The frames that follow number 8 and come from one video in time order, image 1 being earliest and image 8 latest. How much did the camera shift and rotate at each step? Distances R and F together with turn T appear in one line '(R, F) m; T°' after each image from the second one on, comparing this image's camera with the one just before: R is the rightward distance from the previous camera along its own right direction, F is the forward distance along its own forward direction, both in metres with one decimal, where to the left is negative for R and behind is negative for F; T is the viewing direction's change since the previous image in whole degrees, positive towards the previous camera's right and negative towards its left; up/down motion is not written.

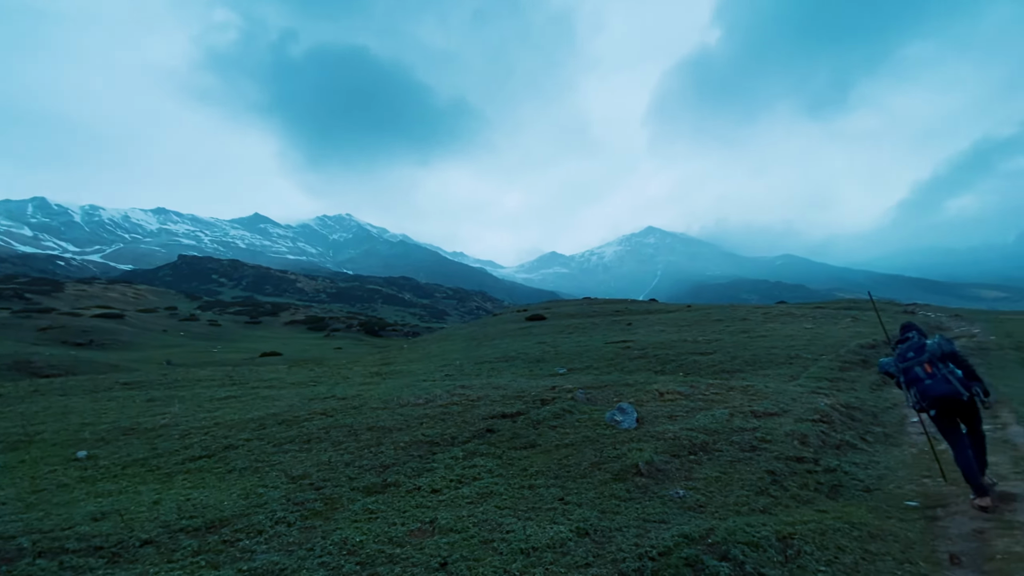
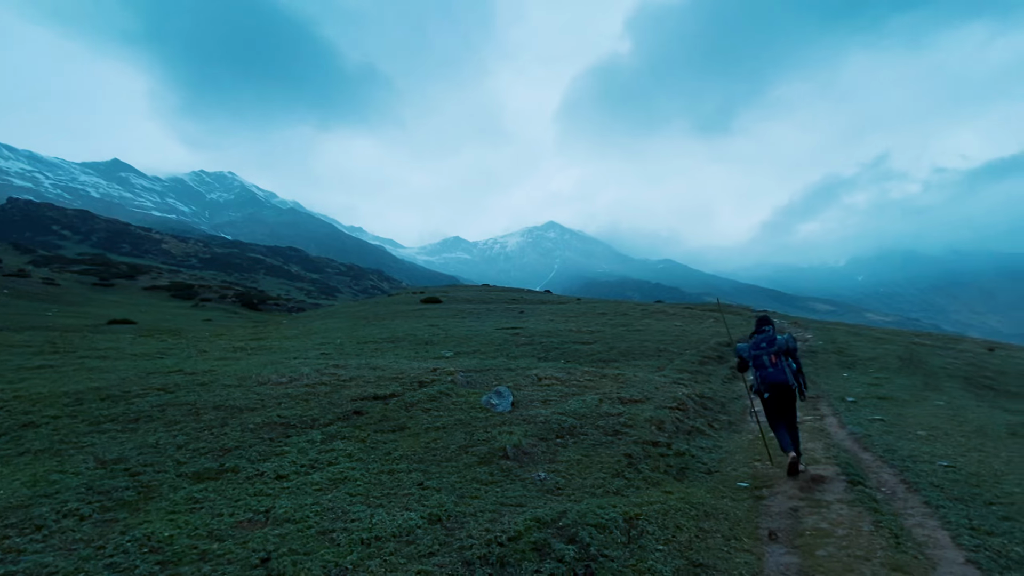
(+0.6, +0.6) m; +12°
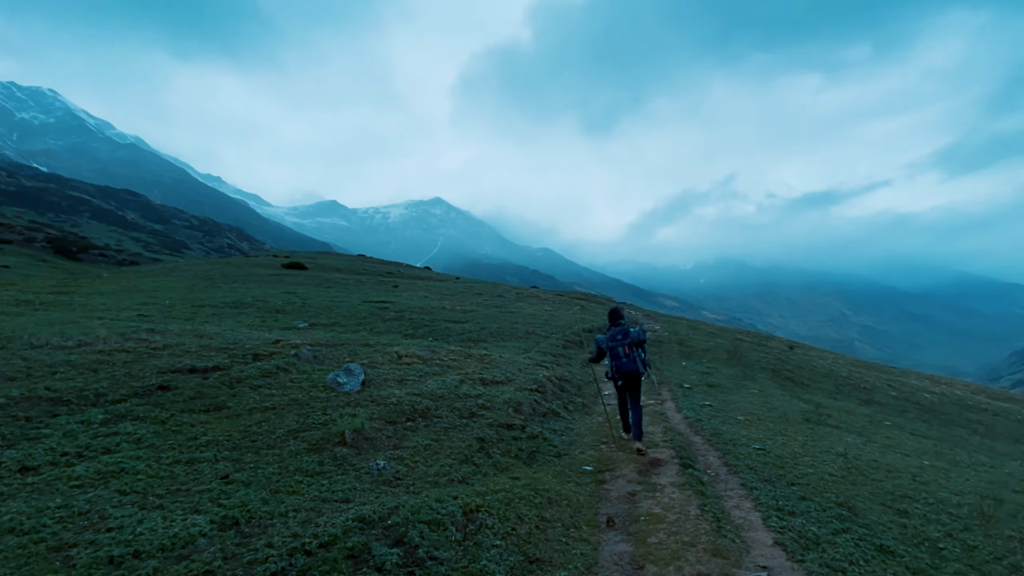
(+0.6, +1.1) m; +14°
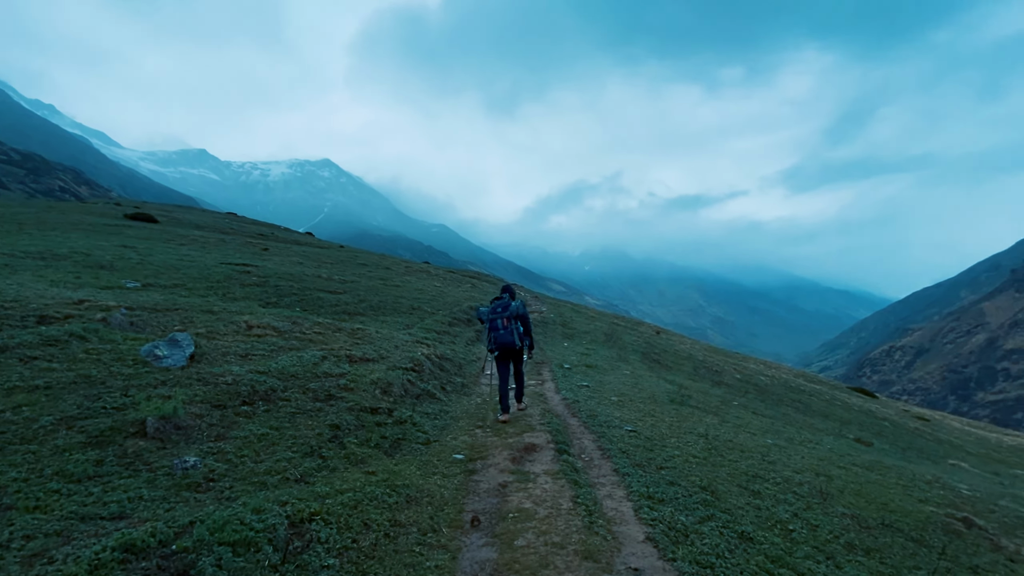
(+0.5, +1.4) m; +13°
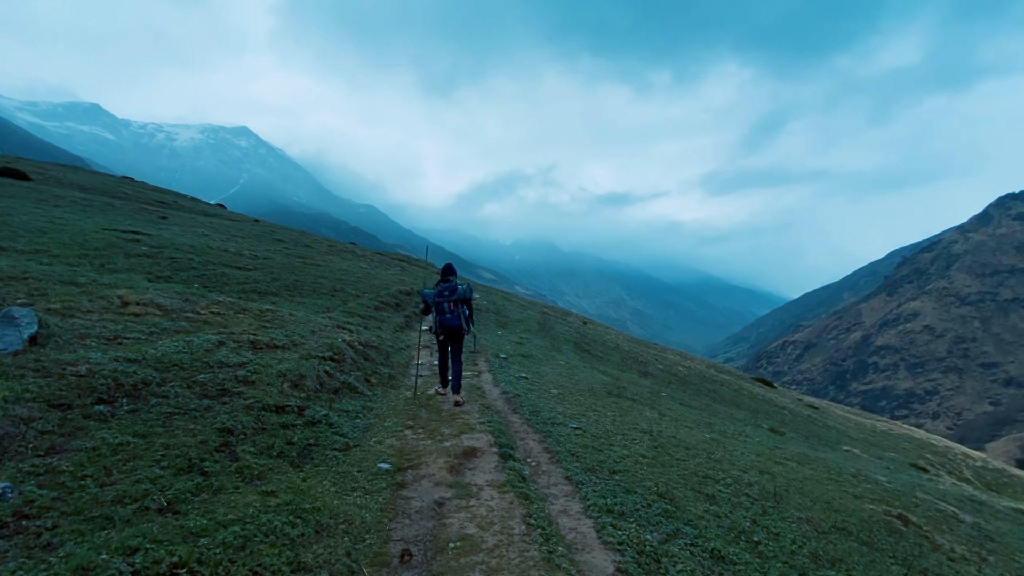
(-0.3, +1.7) m; +8°
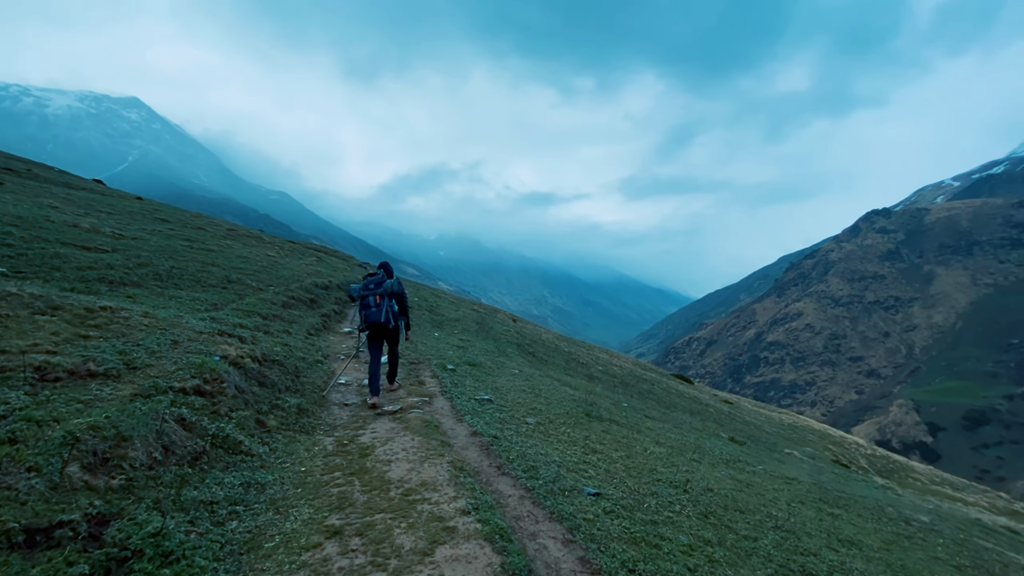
(-1.2, +5.0) m; +9°
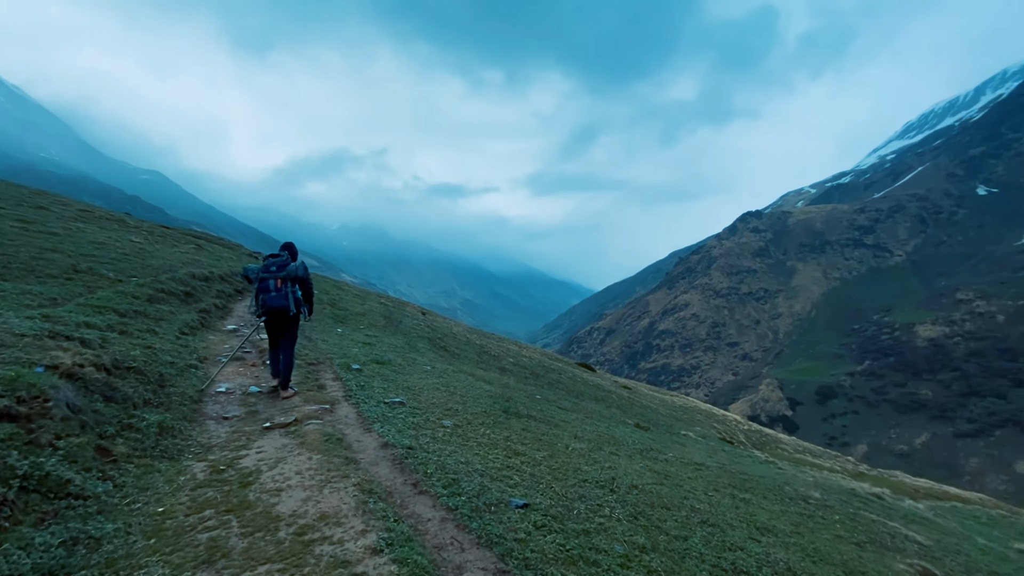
(-0.2, +1.1) m; +11°
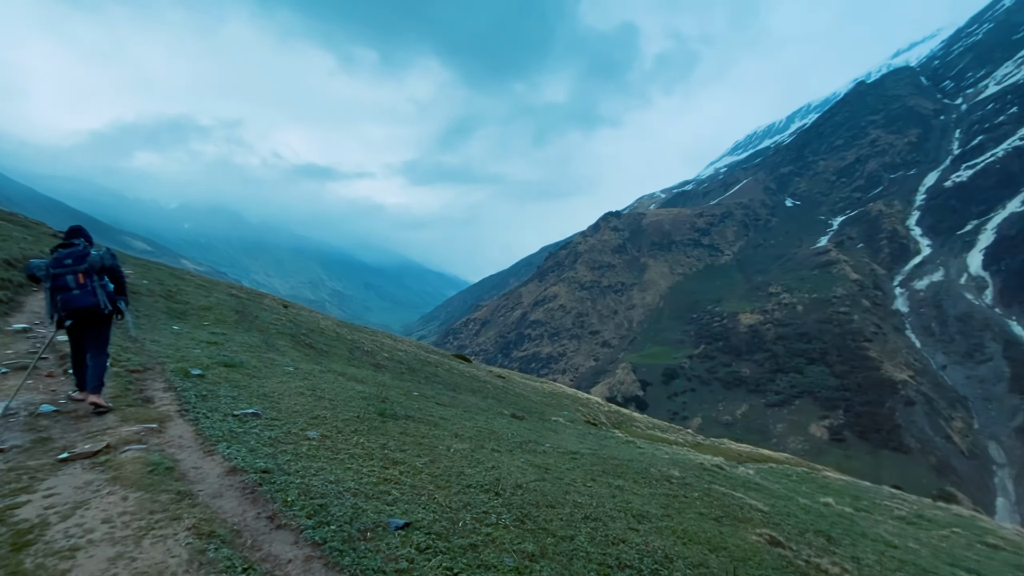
(-0.1, +0.7) m; +15°
